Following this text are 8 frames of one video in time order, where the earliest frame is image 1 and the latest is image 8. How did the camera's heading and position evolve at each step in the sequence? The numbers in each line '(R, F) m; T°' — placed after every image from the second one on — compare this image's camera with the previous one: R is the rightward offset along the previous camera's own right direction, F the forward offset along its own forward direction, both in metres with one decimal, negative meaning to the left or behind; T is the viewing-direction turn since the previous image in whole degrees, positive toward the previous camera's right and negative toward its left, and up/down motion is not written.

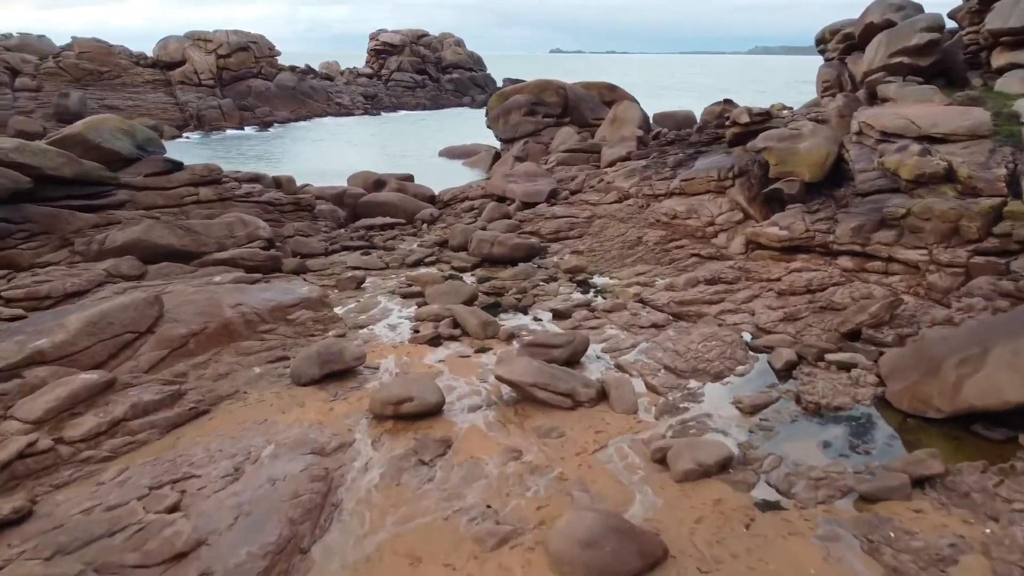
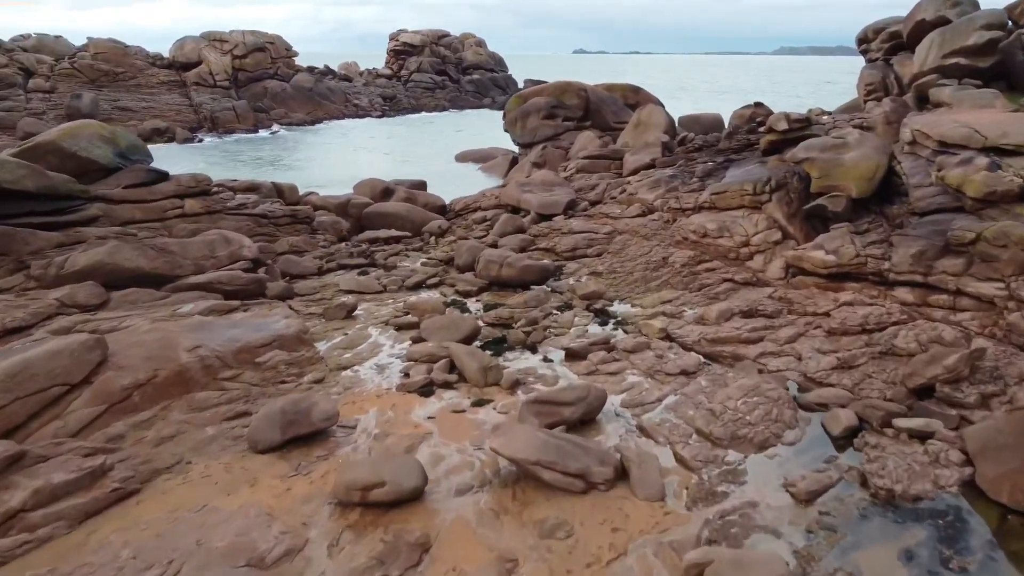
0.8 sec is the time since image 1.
(+0.1, +0.9) m; -2°
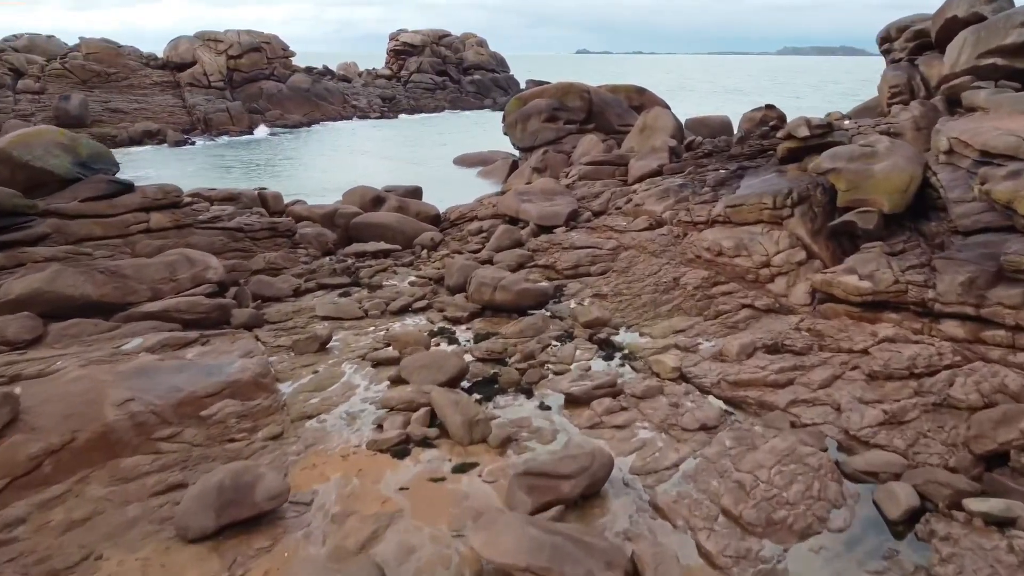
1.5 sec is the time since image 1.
(+0.1, +0.8) m; 0°
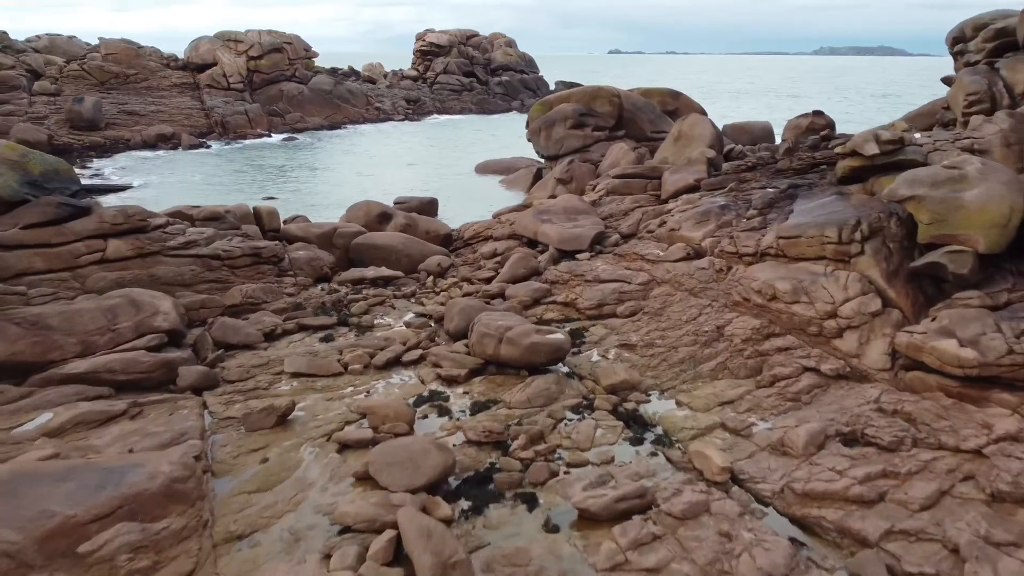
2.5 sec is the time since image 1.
(+0.1, +1.3) m; -2°
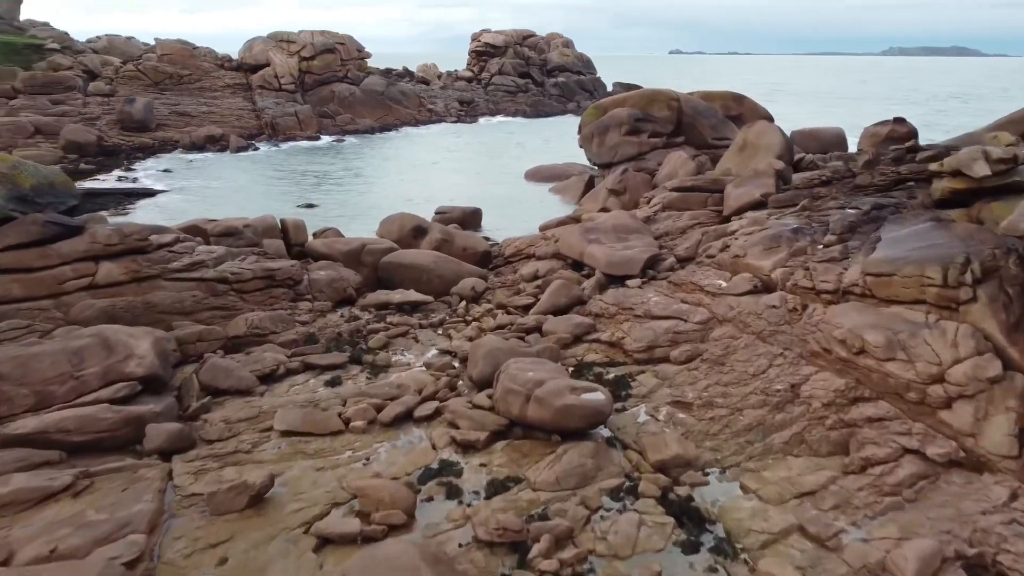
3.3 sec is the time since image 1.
(+0.1, +1.0) m; -4°
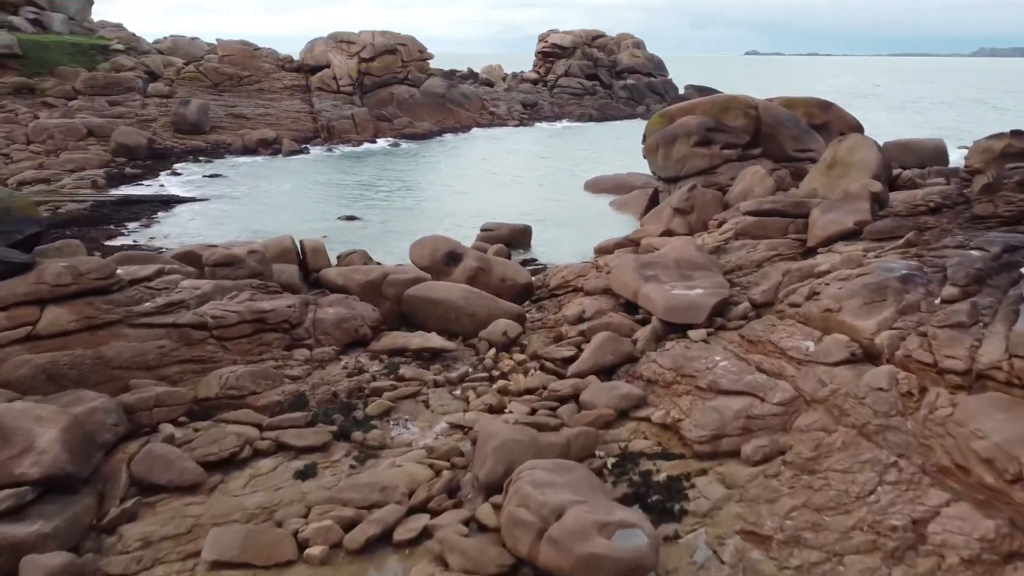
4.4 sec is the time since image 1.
(+0.2, +1.4) m; -5°
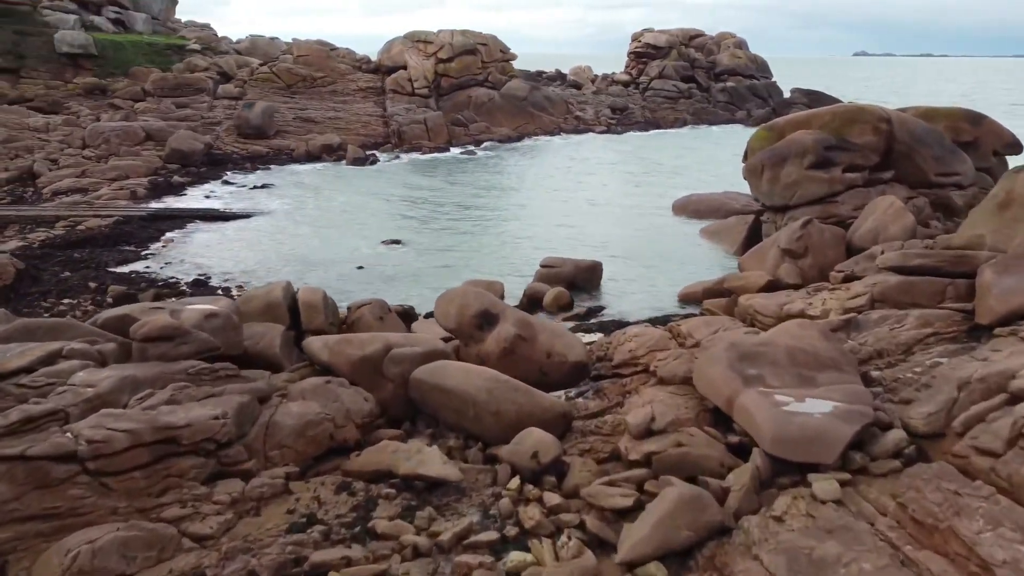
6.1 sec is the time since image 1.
(+0.3, +2.3) m; -6°
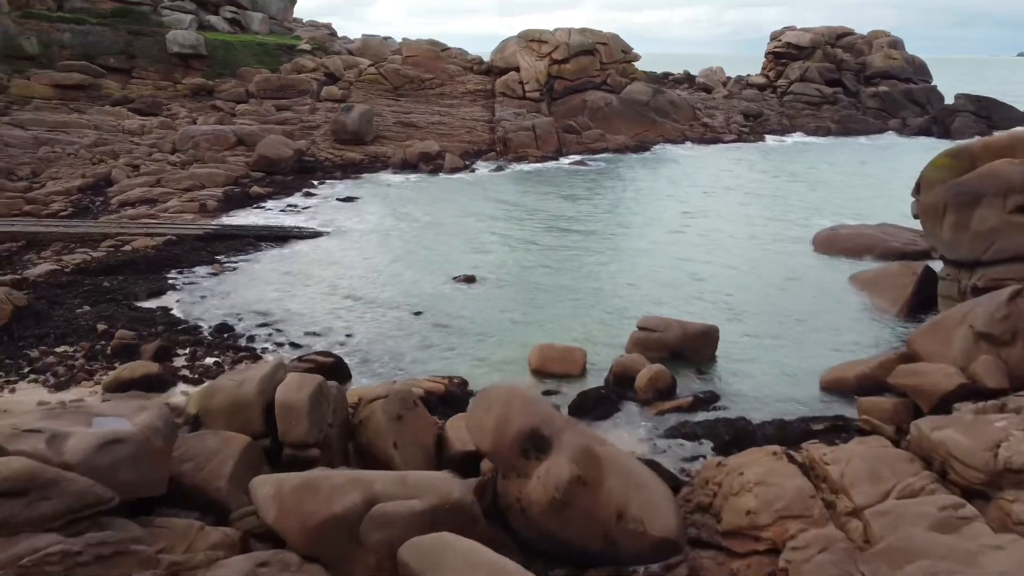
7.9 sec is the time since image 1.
(+0.3, +2.3) m; -9°
